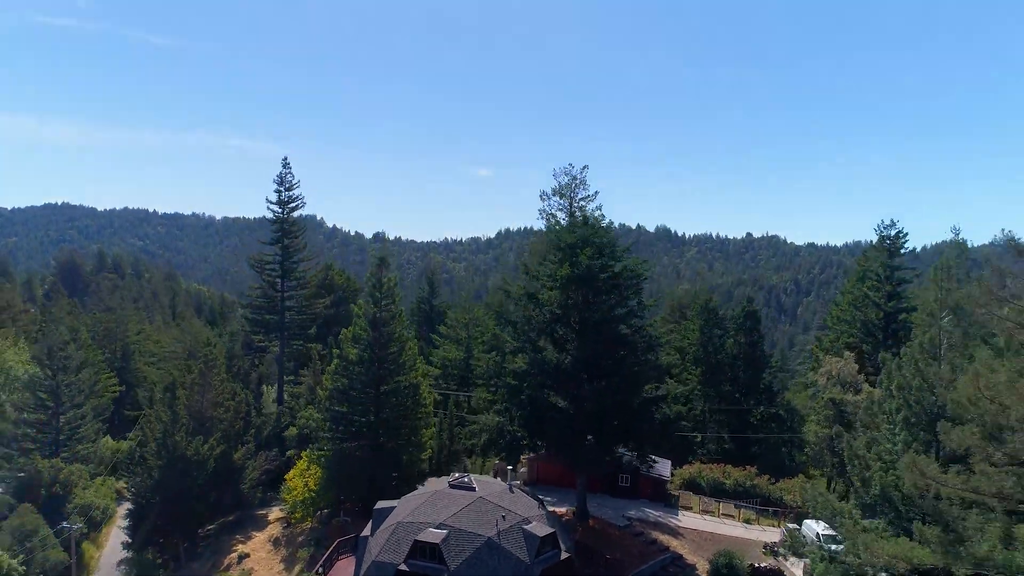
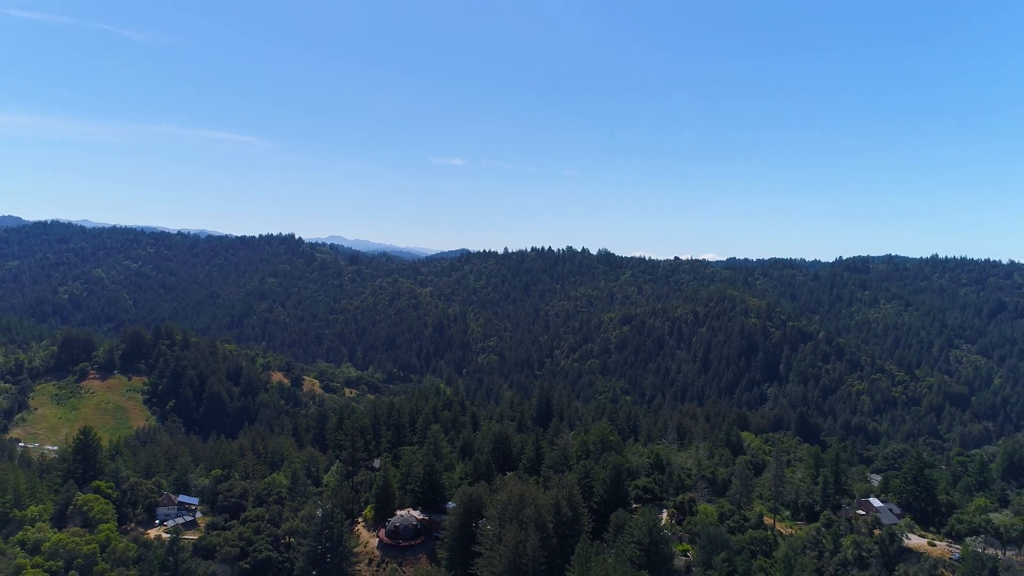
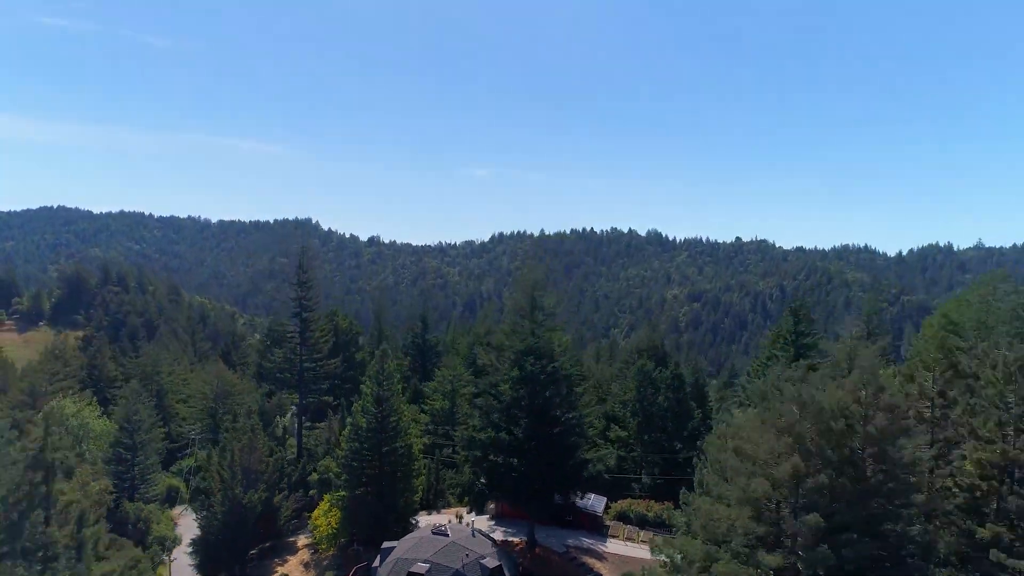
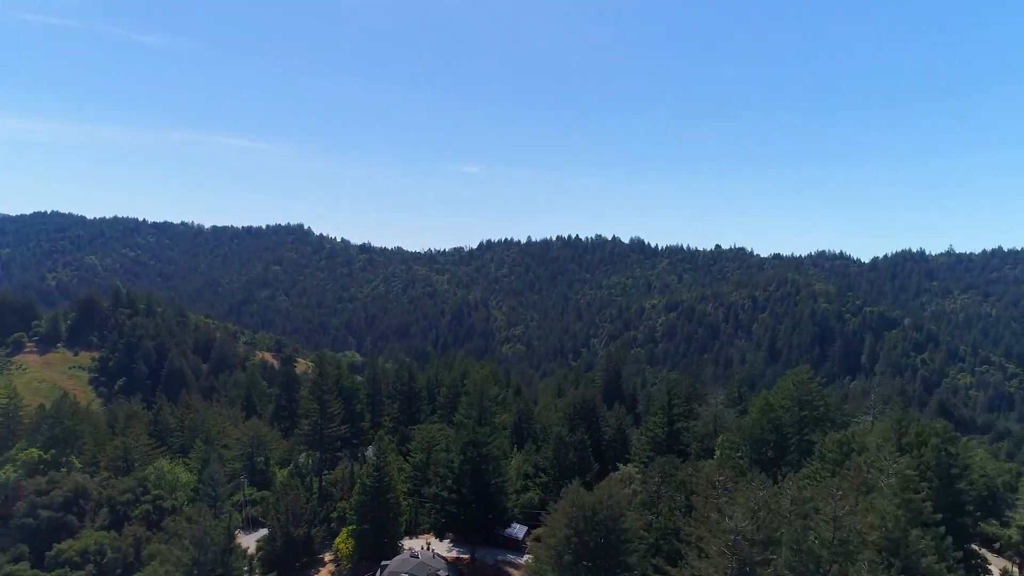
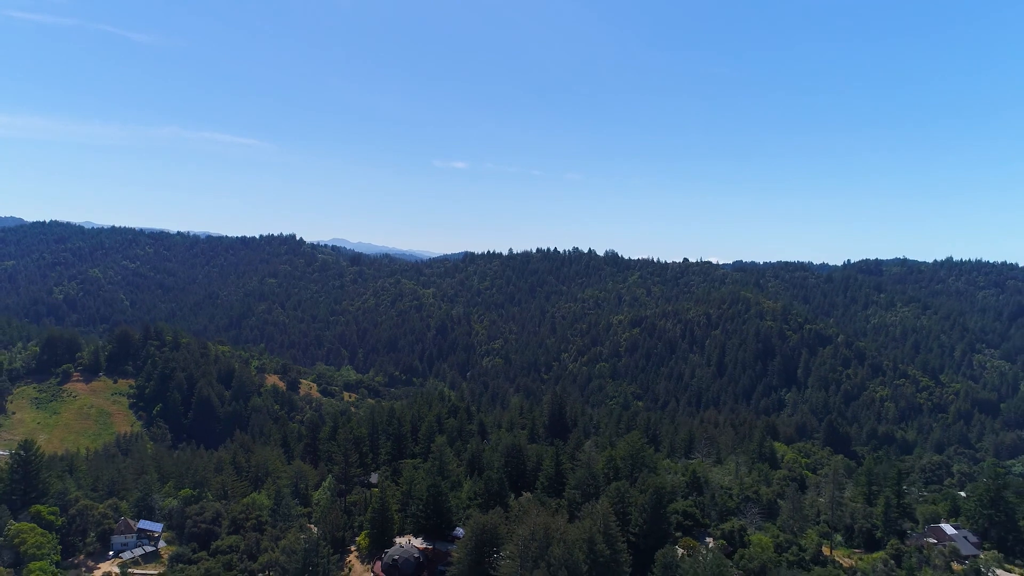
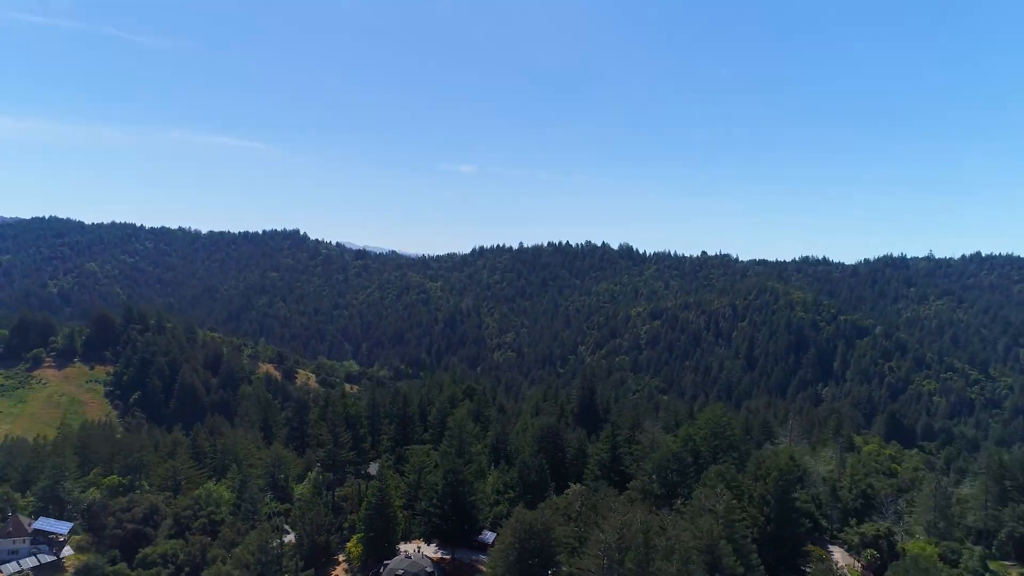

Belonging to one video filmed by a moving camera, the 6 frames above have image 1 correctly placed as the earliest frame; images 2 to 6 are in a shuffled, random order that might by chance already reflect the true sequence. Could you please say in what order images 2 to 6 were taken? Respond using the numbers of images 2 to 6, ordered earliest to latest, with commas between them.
3, 4, 6, 5, 2
